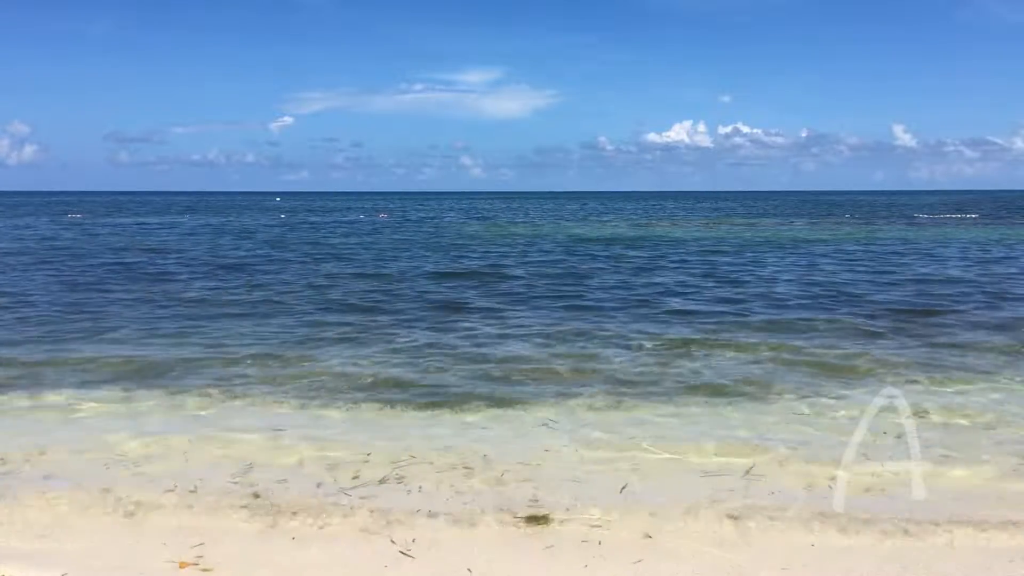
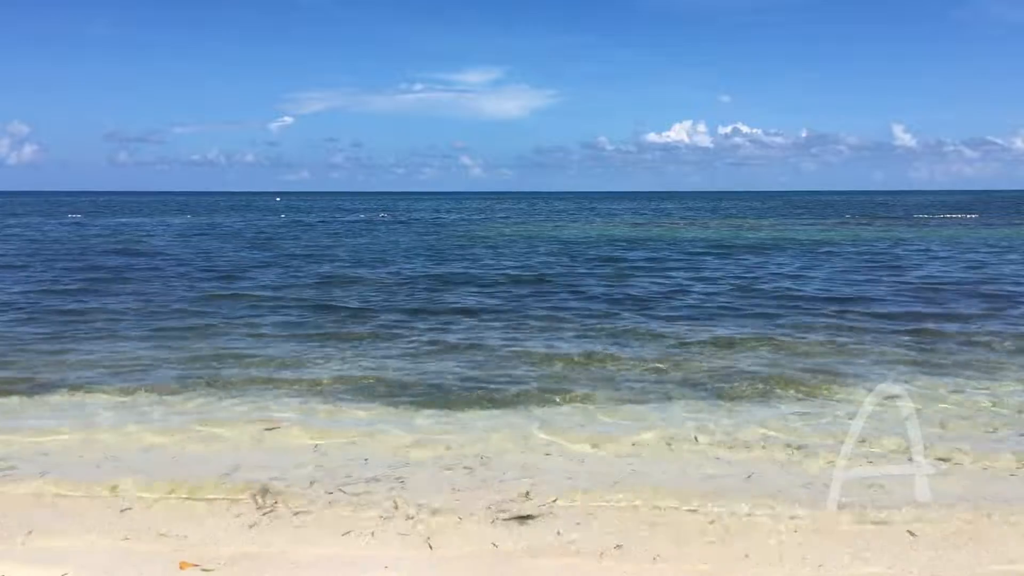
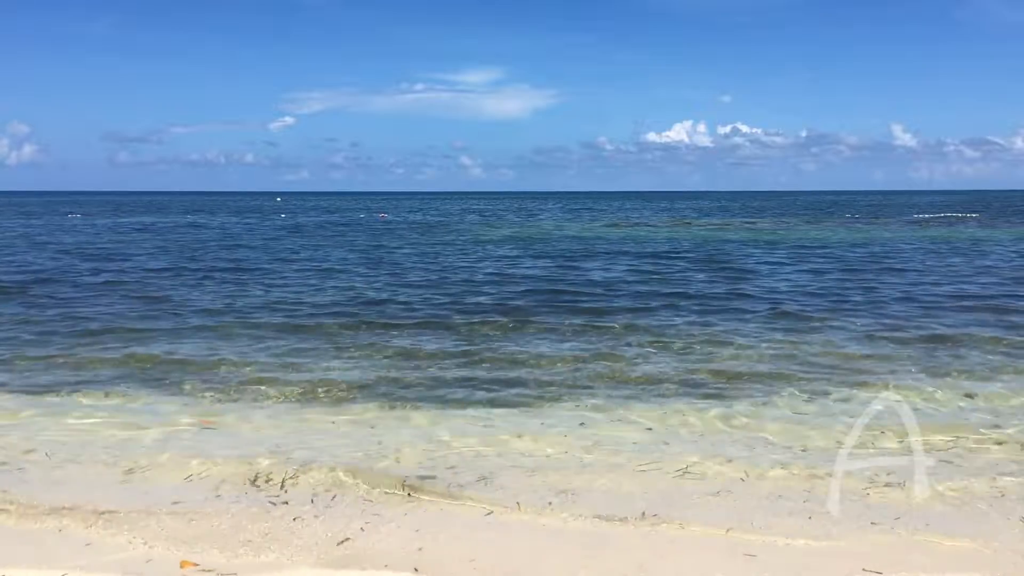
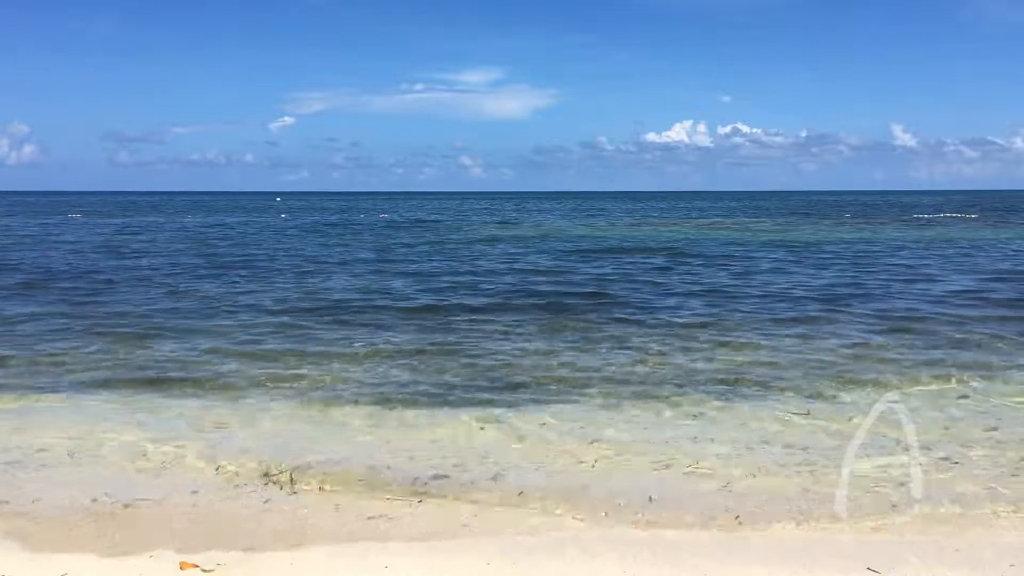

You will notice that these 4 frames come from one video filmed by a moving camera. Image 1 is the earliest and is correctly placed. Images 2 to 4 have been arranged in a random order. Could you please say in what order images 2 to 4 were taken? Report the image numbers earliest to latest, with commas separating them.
2, 4, 3
